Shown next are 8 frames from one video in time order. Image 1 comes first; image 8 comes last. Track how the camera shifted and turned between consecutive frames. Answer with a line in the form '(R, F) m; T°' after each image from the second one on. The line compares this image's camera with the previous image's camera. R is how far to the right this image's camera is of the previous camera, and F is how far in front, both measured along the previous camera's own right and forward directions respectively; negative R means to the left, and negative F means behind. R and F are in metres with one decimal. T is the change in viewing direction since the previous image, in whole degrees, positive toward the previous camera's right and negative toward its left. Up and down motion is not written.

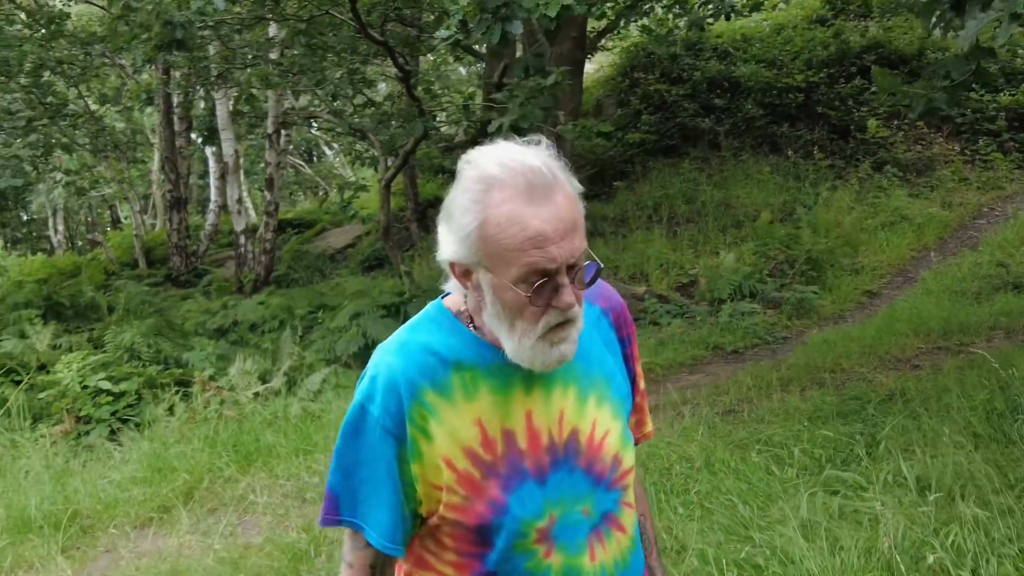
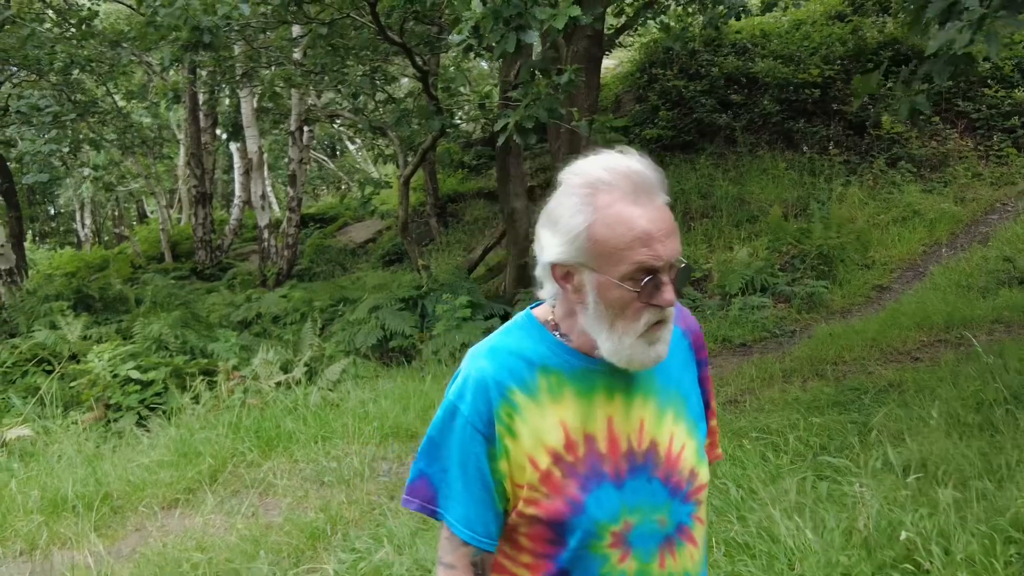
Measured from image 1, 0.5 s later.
(+0.1, -0.2) m; -1°
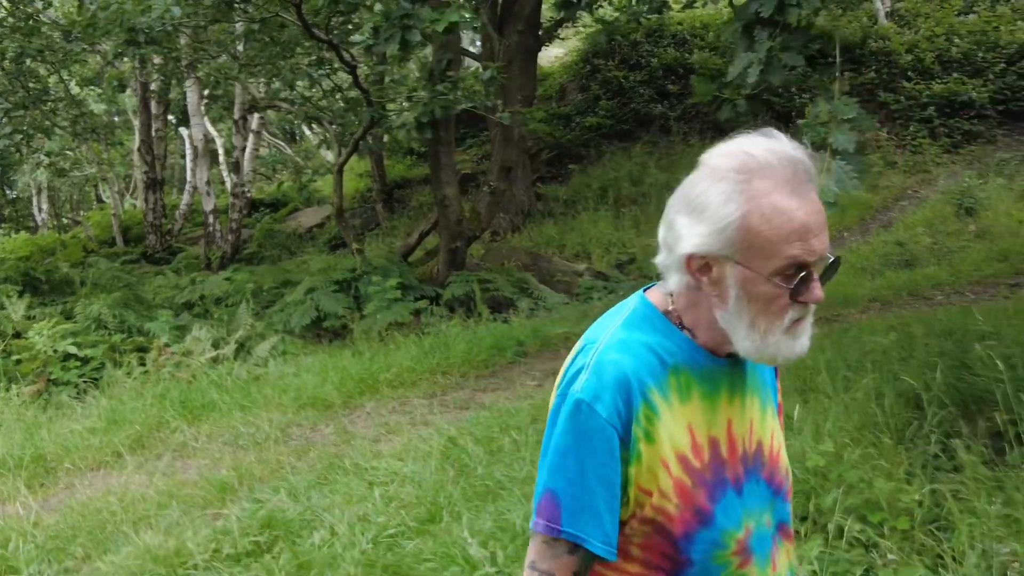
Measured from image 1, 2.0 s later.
(+0.3, -0.4) m; +2°
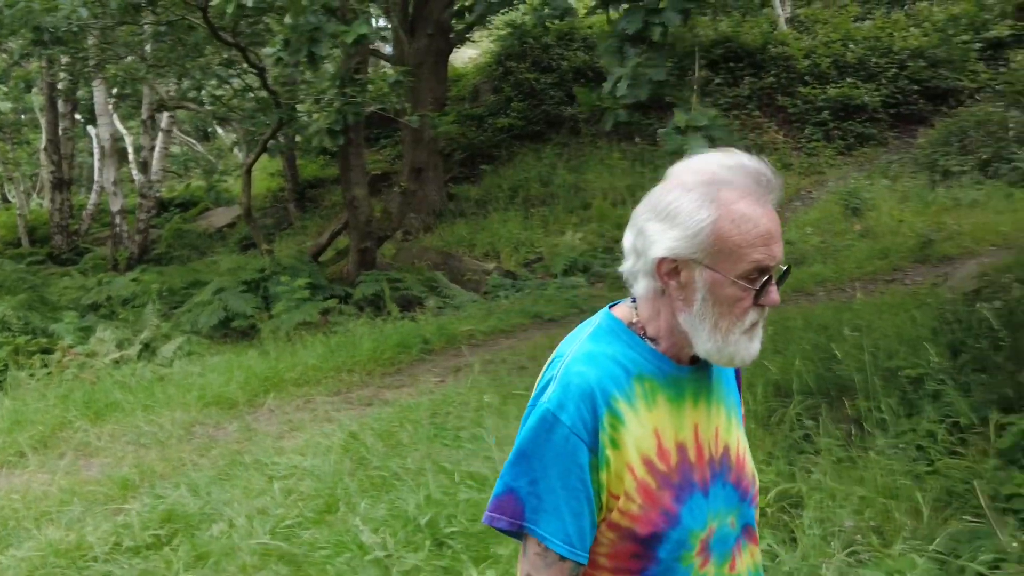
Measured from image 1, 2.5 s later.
(+0.1, -0.2) m; +4°
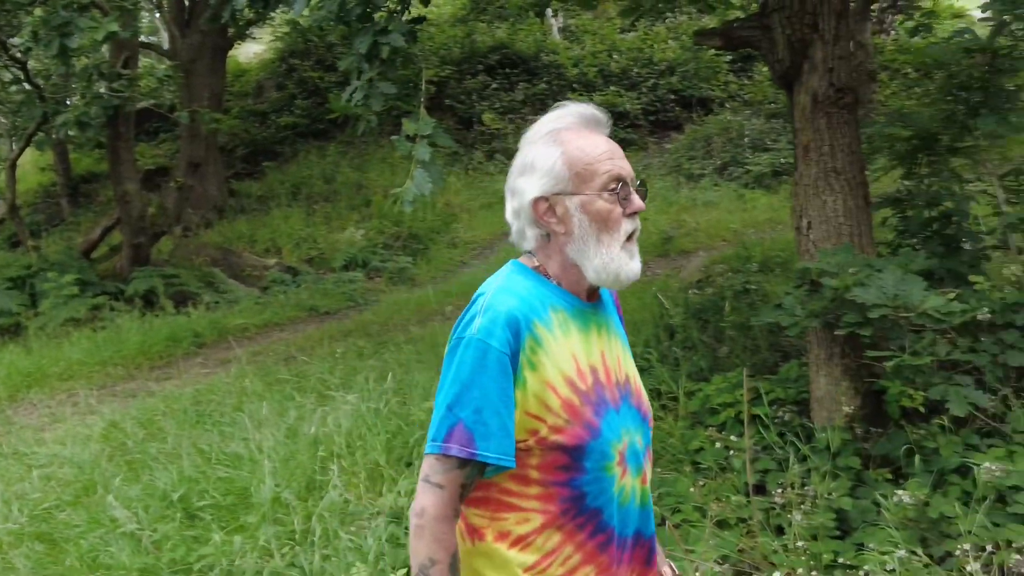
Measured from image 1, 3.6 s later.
(+0.2, -0.4) m; +11°
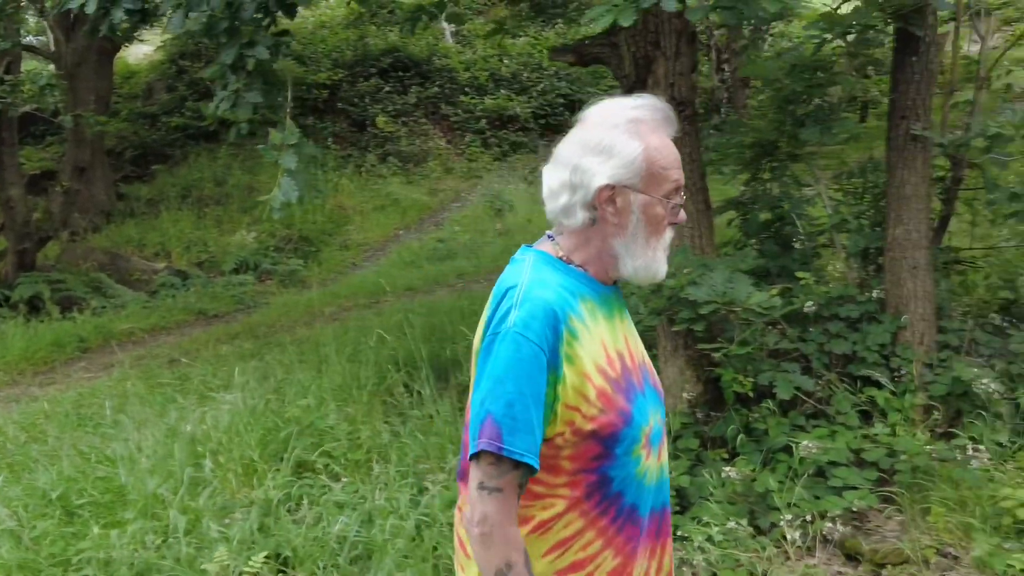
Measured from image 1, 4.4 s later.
(+0.2, -0.3) m; +5°
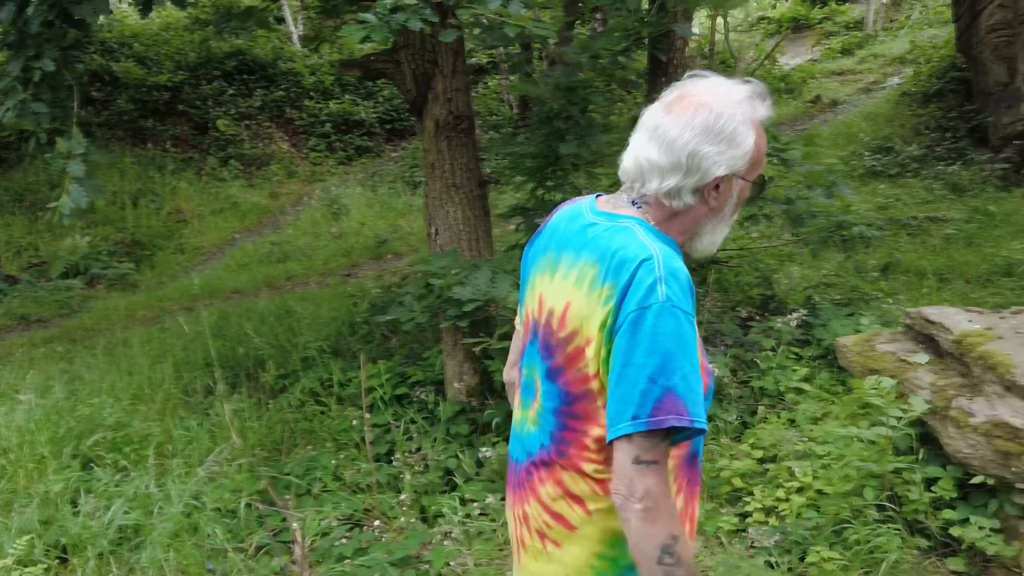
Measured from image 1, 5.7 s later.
(+0.4, -0.4) m; +7°
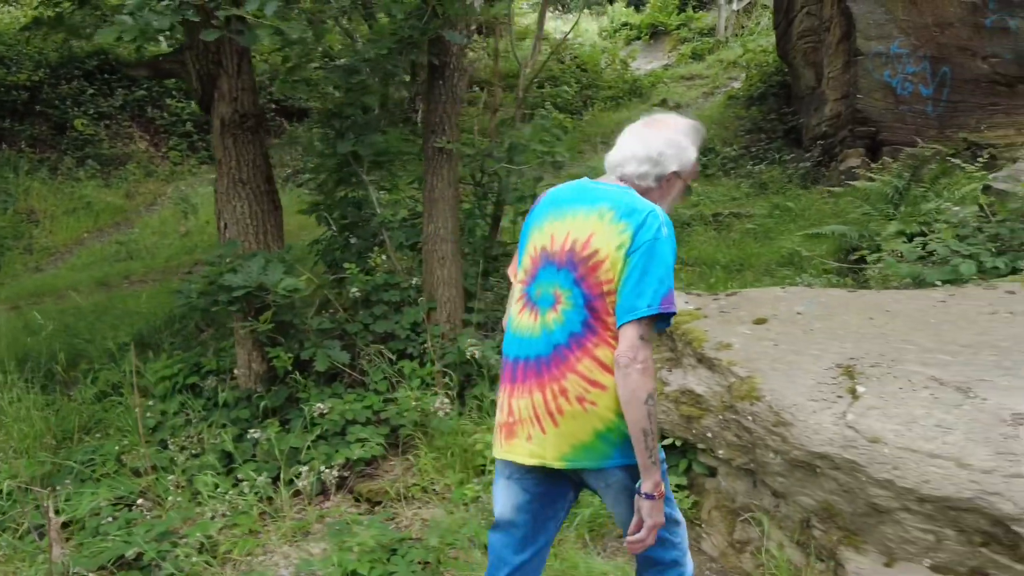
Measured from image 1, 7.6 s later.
(+0.6, -0.3) m; +5°
